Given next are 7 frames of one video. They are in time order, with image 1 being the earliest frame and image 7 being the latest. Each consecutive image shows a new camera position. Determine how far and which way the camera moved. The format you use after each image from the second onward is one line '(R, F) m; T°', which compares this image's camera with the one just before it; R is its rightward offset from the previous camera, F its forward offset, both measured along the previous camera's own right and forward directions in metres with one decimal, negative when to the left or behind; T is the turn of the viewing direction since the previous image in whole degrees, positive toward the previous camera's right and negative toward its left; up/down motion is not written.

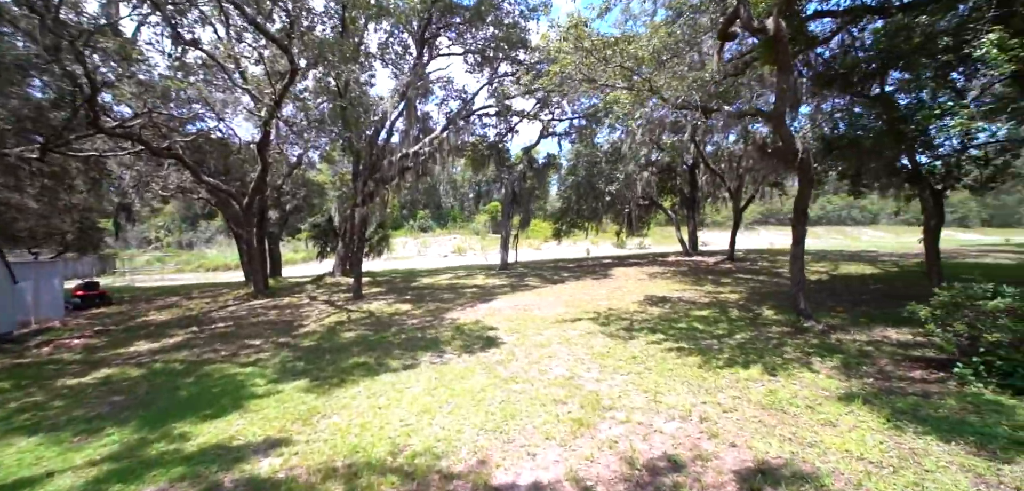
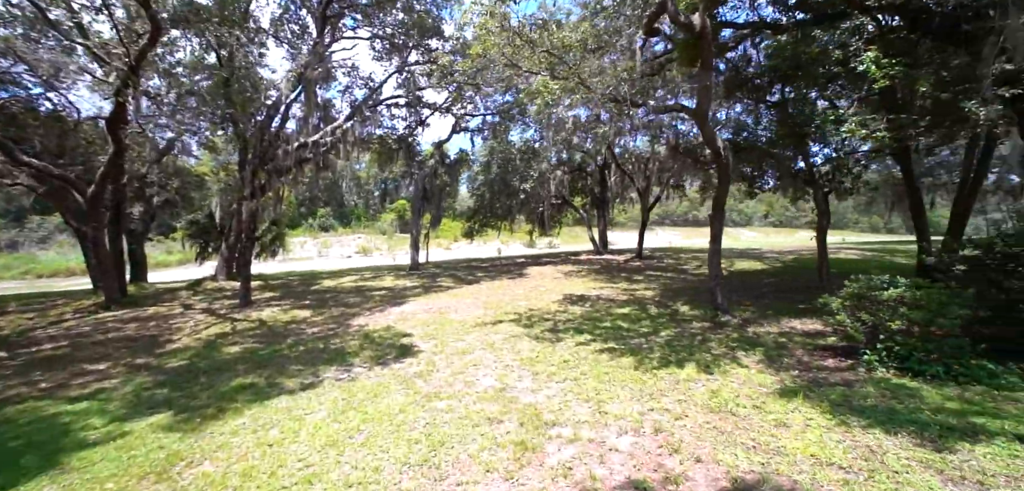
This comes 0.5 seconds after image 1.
(-0.2, +0.6) m; +11°
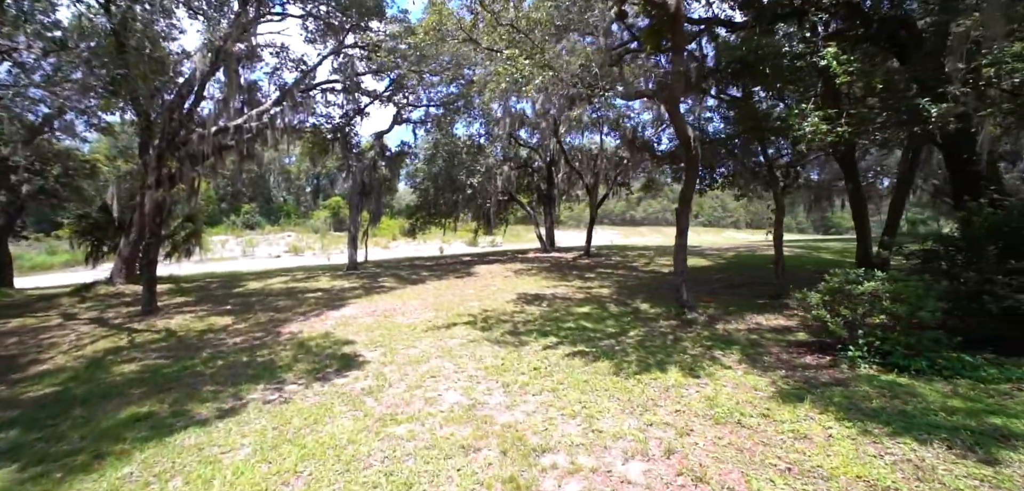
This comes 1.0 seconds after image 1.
(-0.3, +0.7) m; +8°
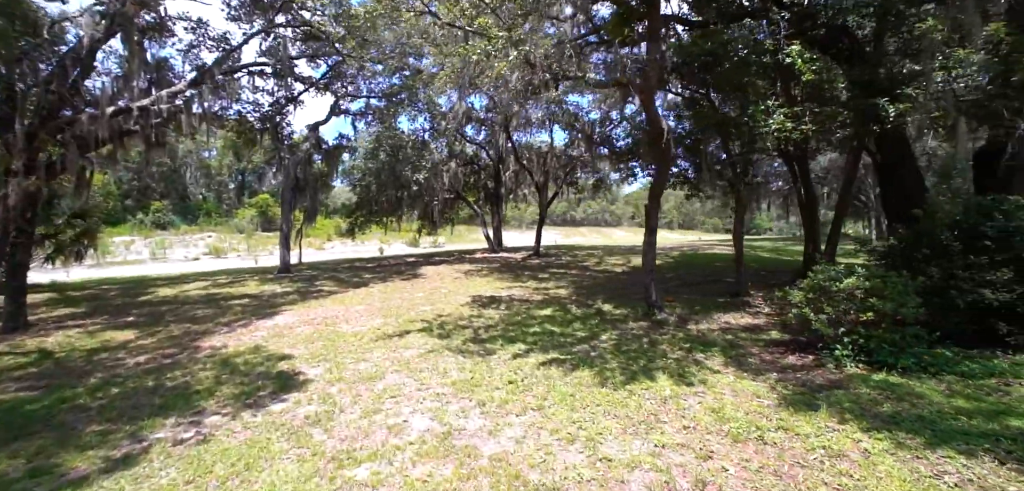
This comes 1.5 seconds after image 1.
(-0.3, +0.6) m; +8°
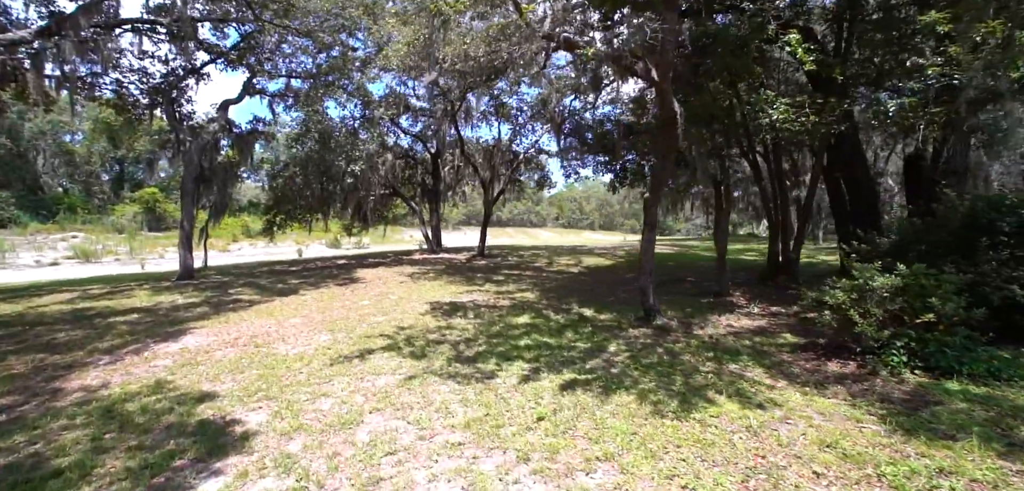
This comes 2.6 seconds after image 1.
(-0.8, +1.1) m; +10°
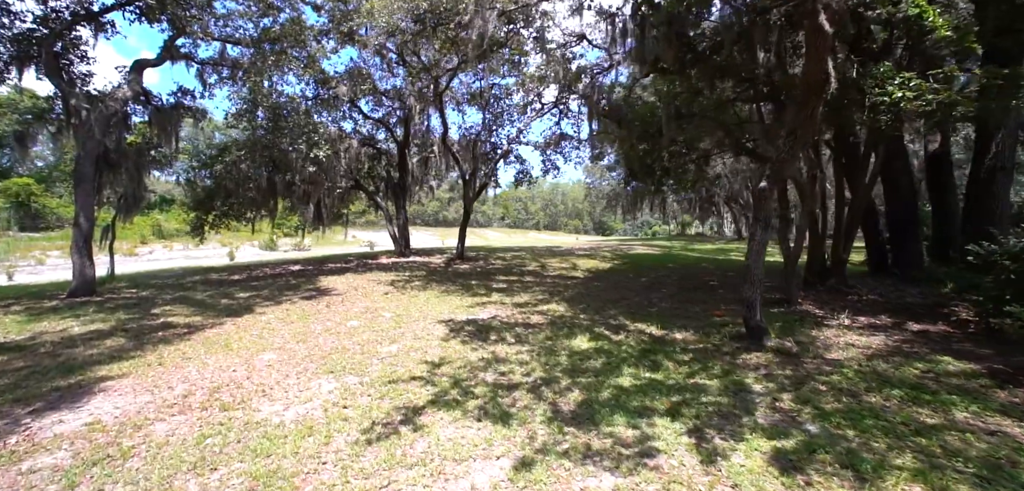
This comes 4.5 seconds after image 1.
(-1.5, +1.8) m; +8°
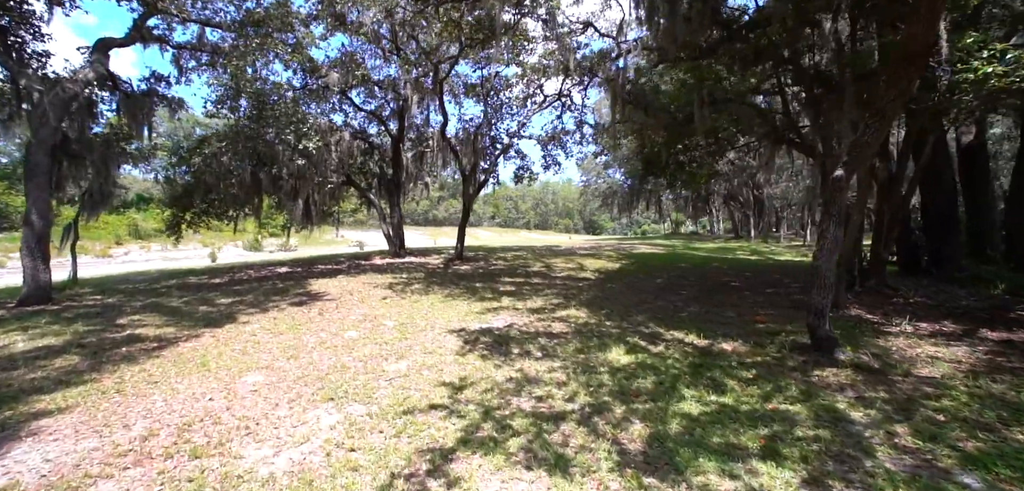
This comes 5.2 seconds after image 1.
(-0.4, +0.8) m; +2°
